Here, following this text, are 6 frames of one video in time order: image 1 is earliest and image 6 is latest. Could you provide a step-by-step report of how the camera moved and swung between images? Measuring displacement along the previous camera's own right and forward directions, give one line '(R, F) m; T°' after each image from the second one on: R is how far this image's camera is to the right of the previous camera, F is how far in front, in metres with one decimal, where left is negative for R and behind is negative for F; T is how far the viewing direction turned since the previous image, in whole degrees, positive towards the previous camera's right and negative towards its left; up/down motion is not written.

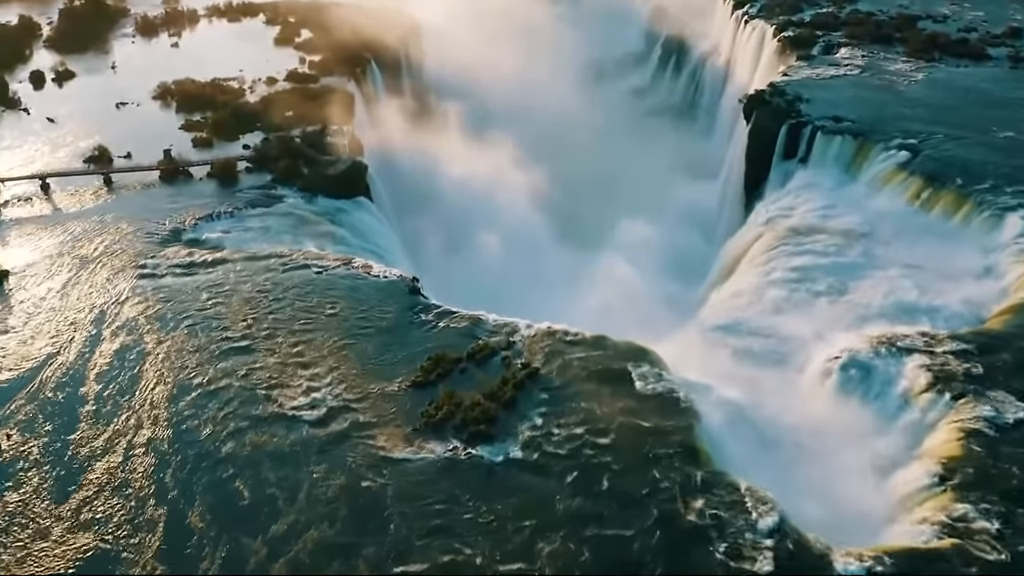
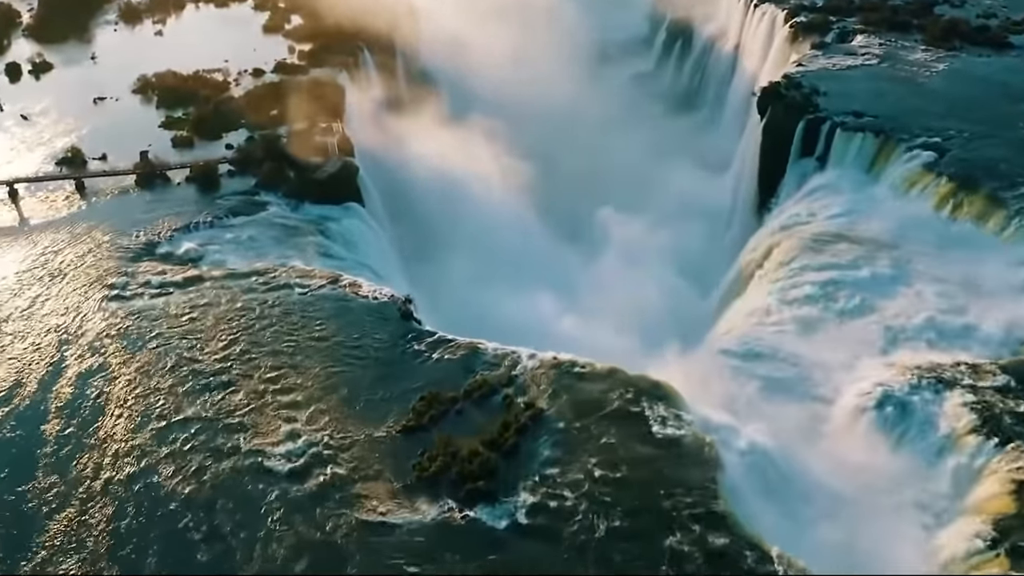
(0.0, +1.5) m; 0°
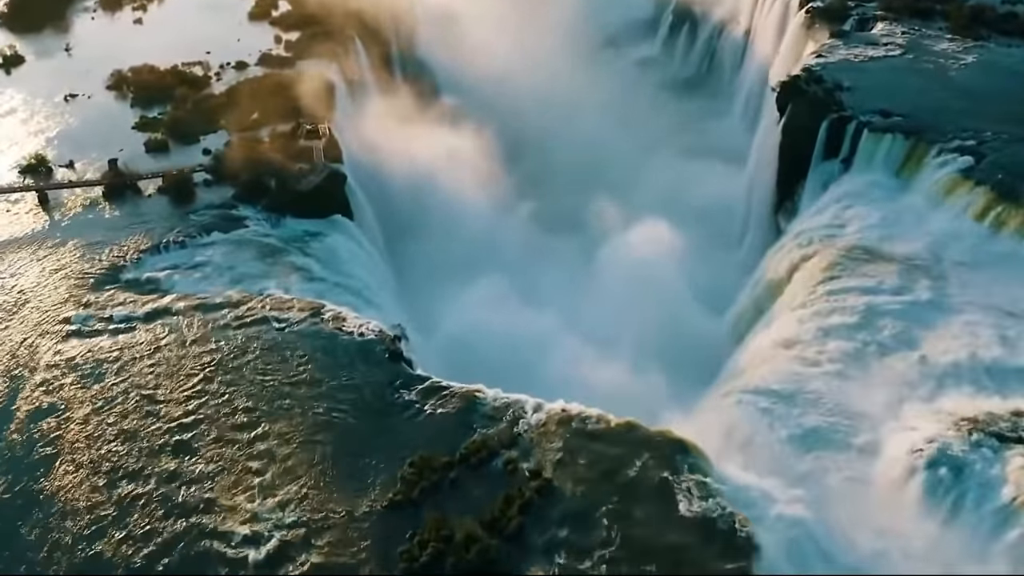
(0.0, +1.7) m; 0°
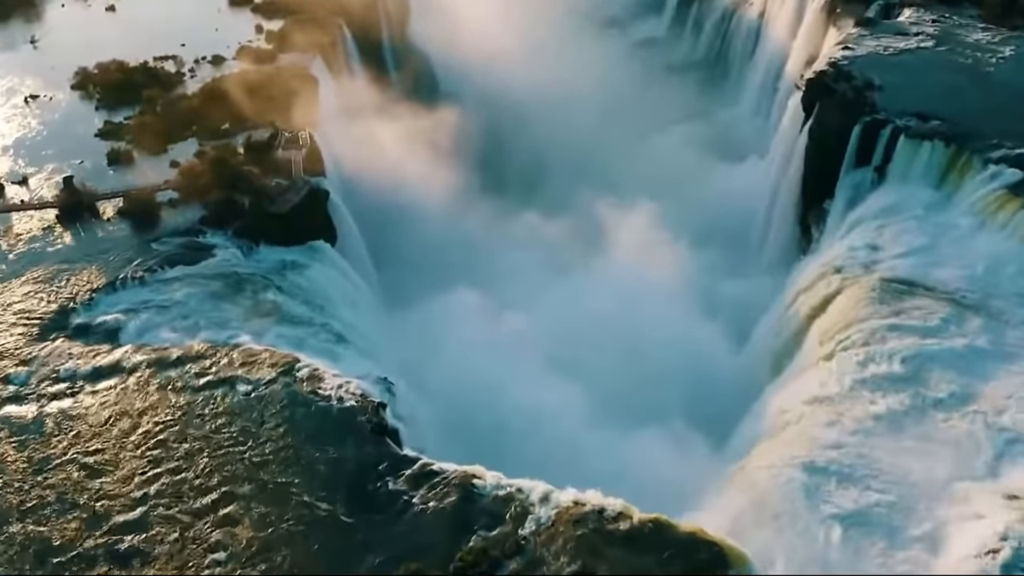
(0.0, +2.0) m; 0°
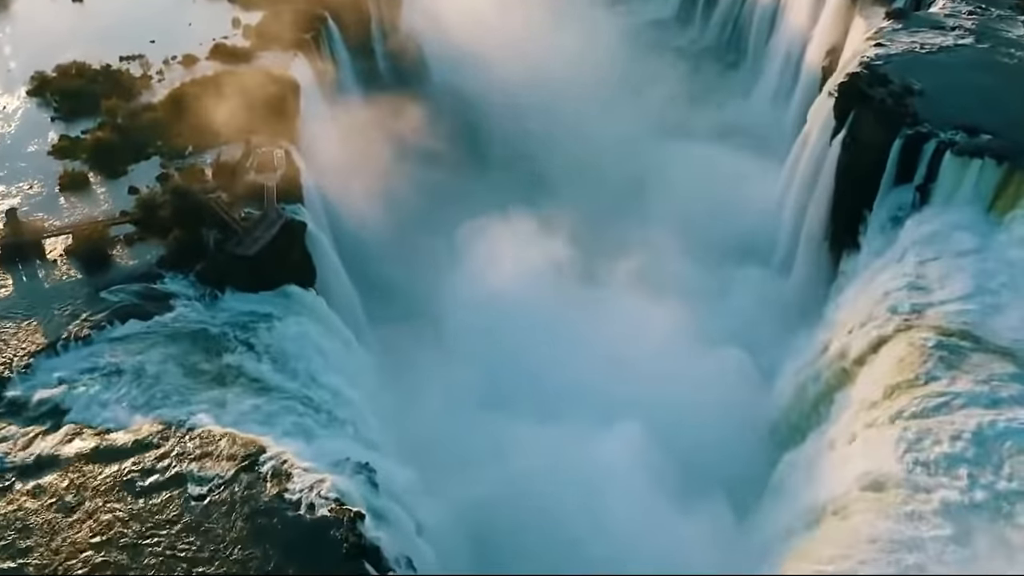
(0.0, +2.1) m; 0°
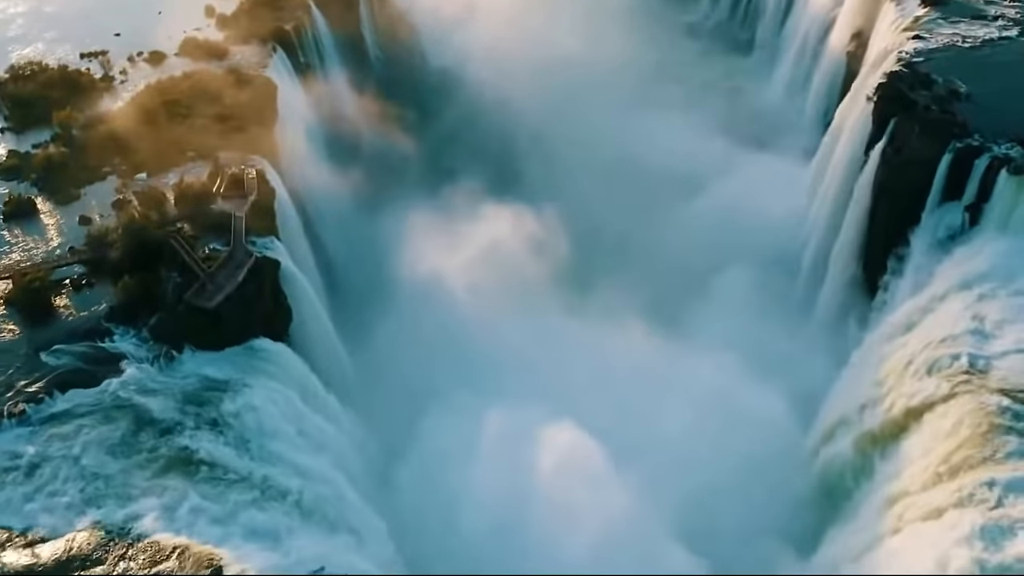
(0.0, +2.0) m; 0°
